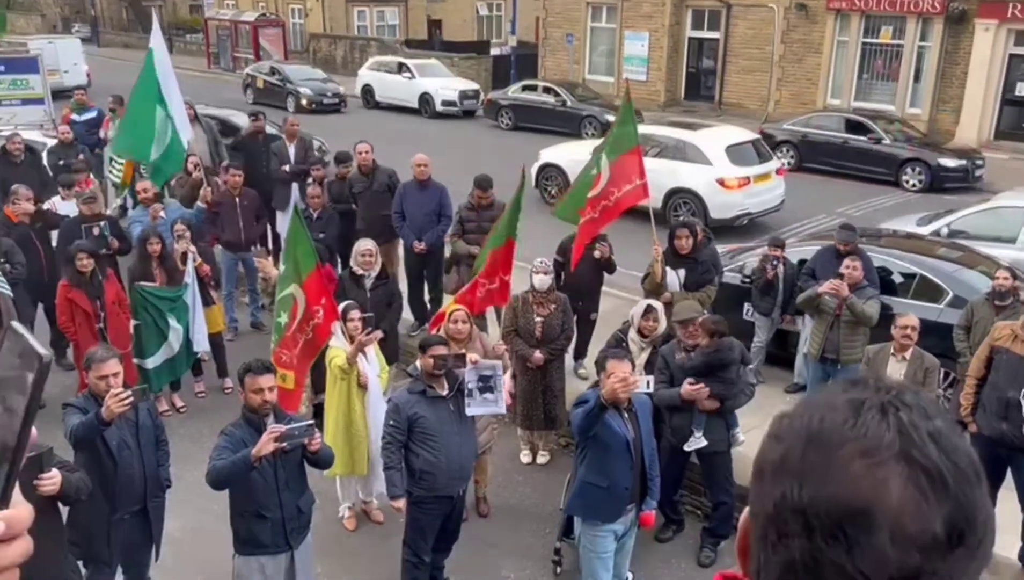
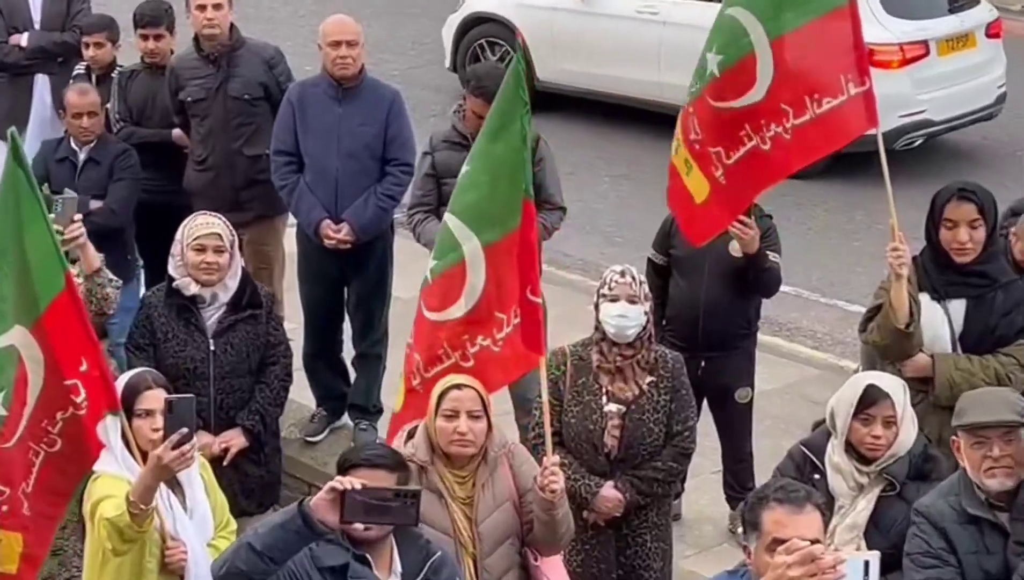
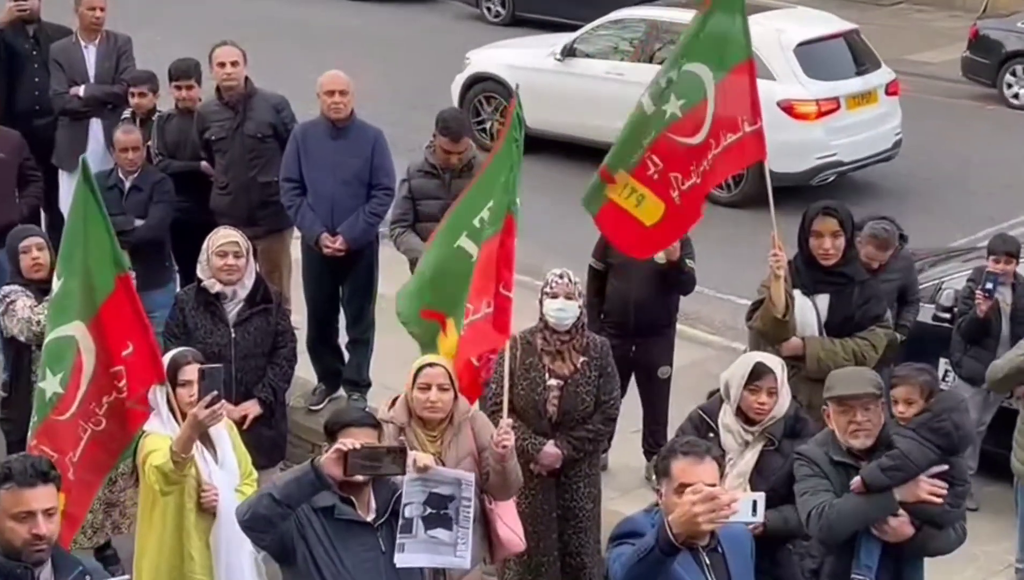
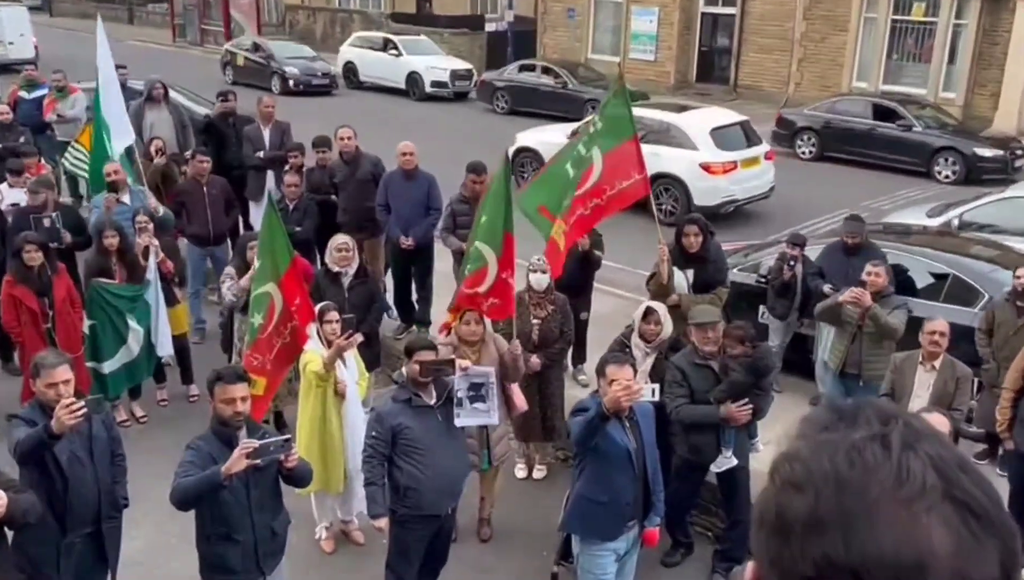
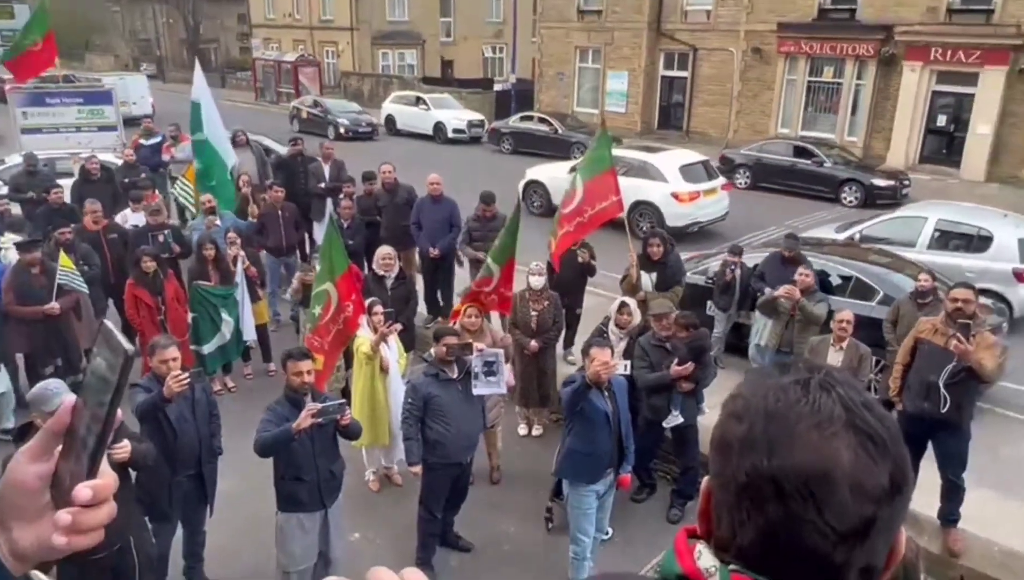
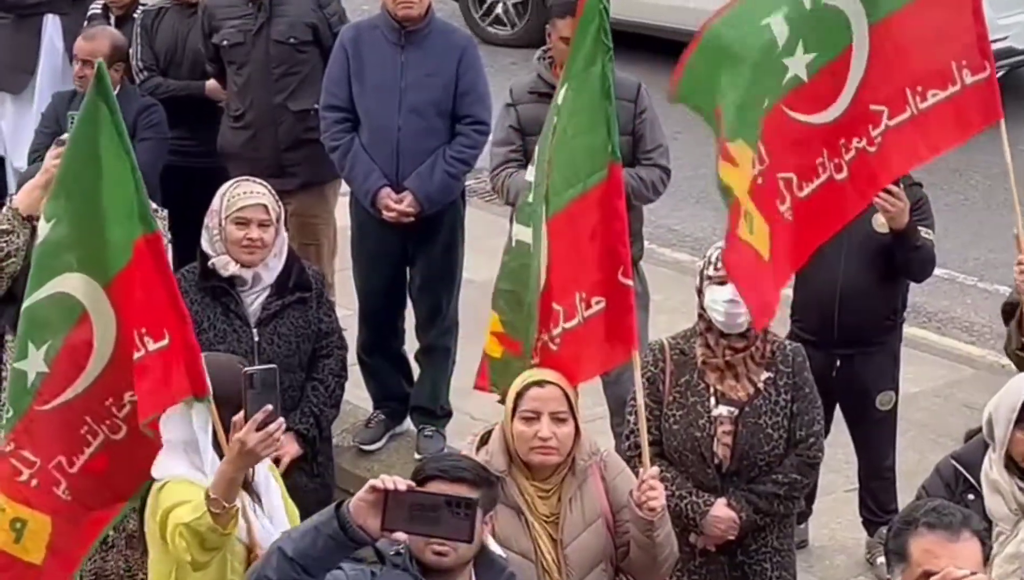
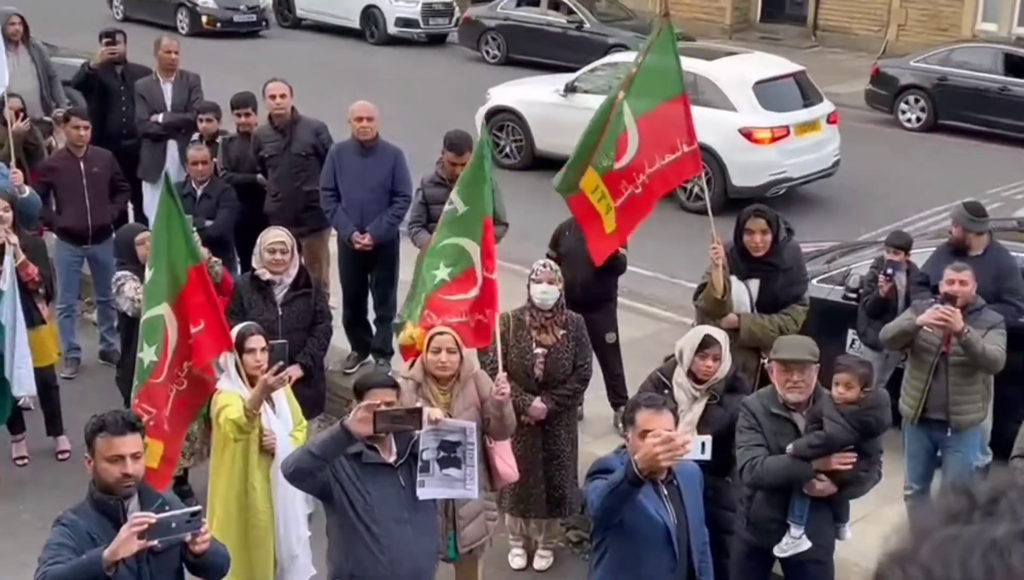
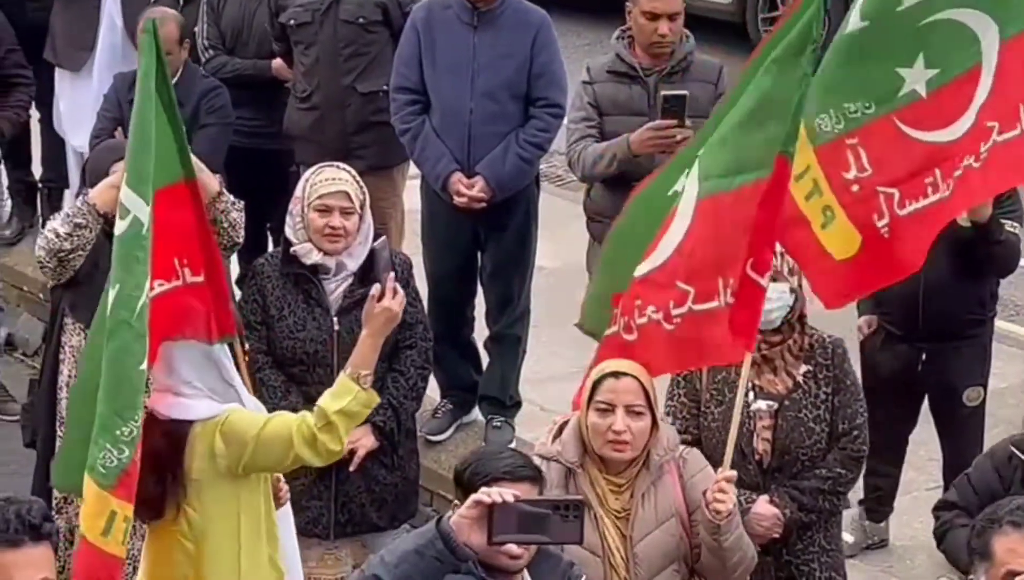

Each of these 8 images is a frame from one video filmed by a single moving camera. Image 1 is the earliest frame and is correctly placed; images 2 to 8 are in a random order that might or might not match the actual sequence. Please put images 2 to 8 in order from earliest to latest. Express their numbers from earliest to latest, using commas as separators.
5, 4, 7, 3, 2, 6, 8
